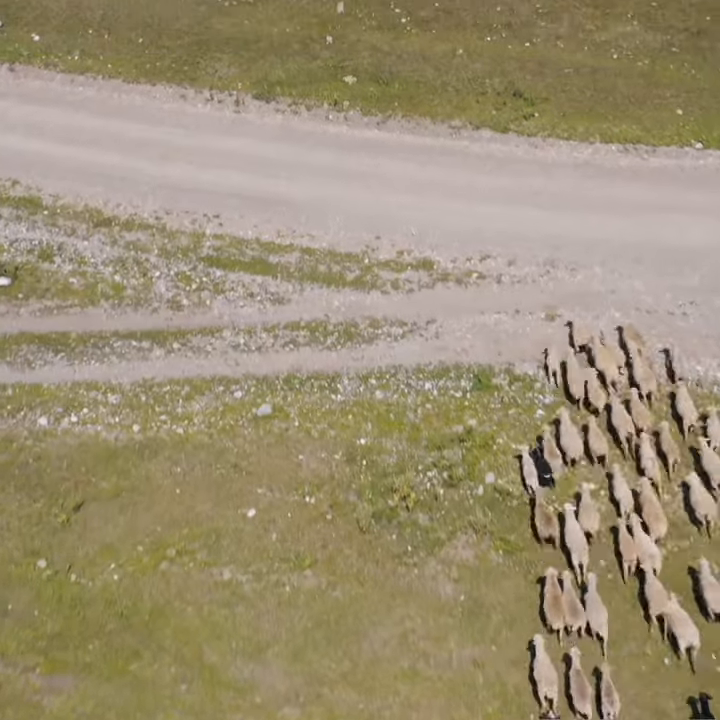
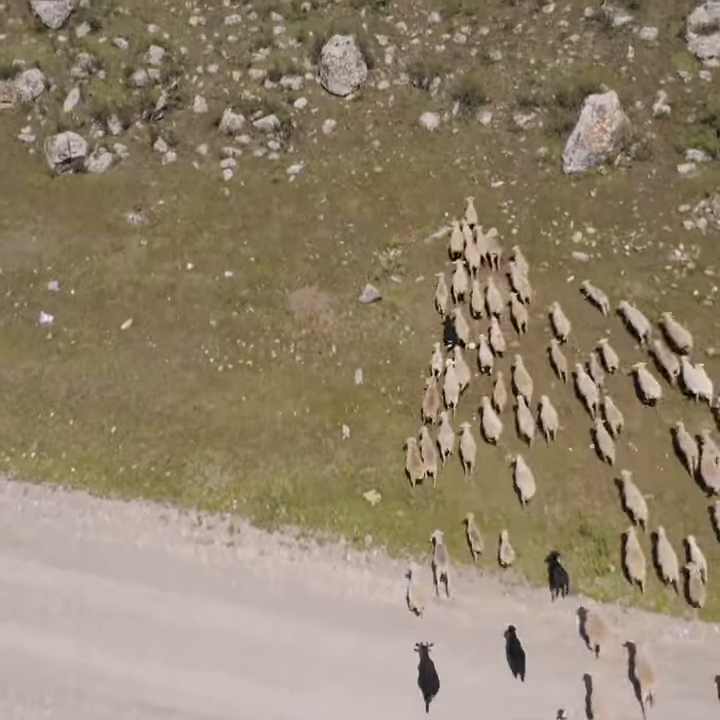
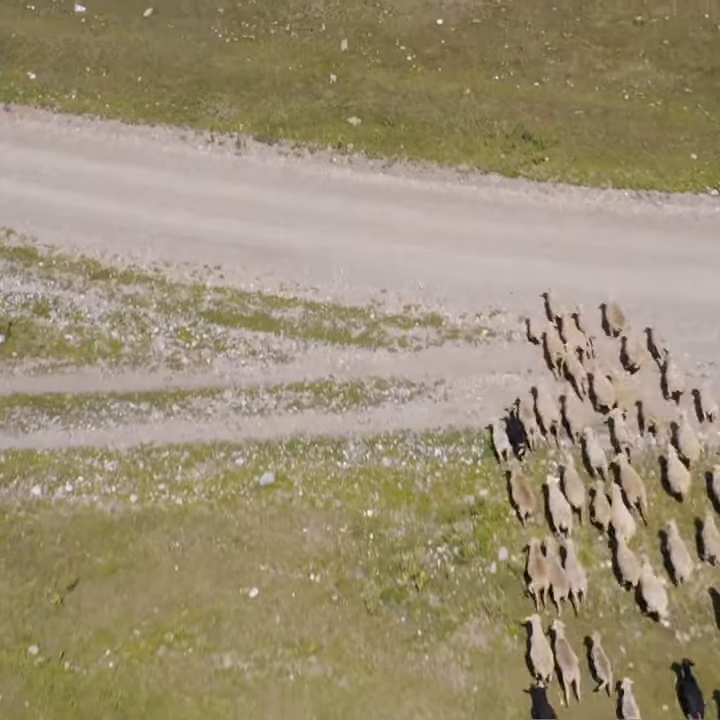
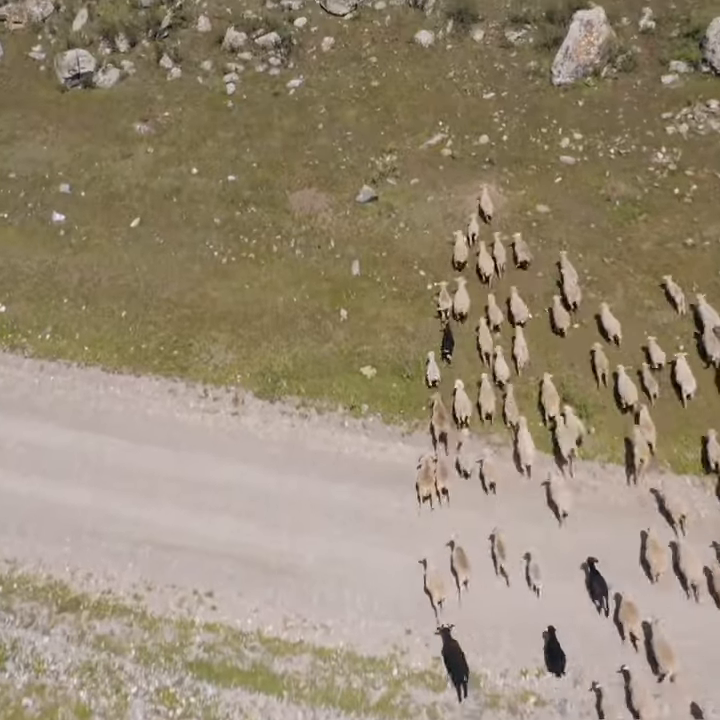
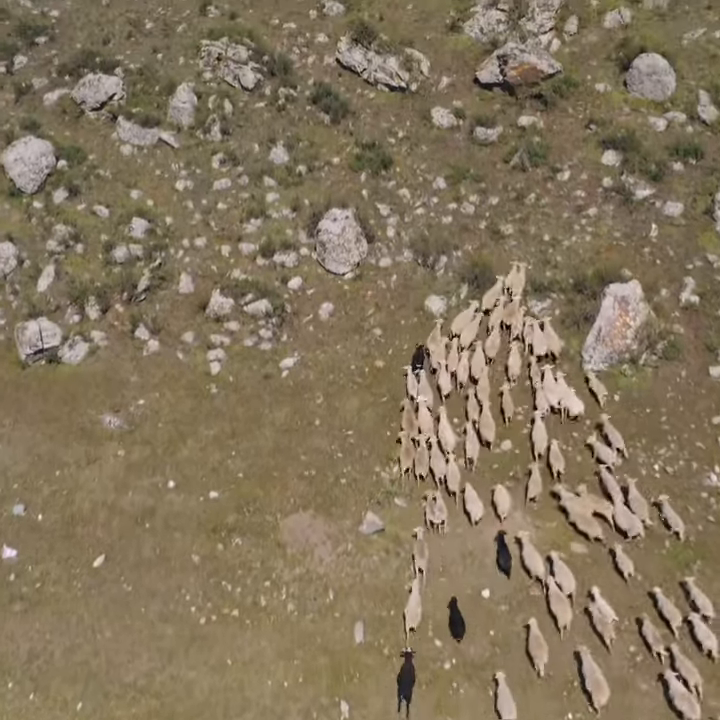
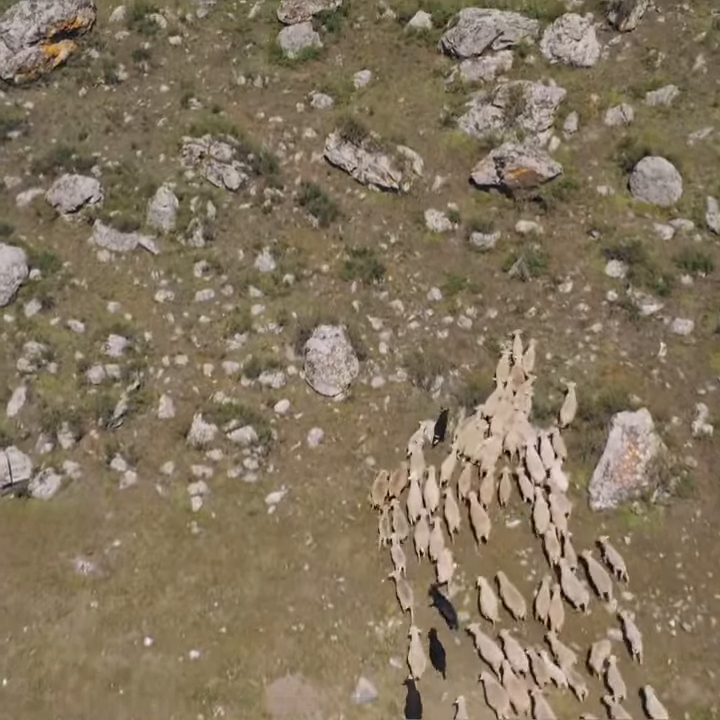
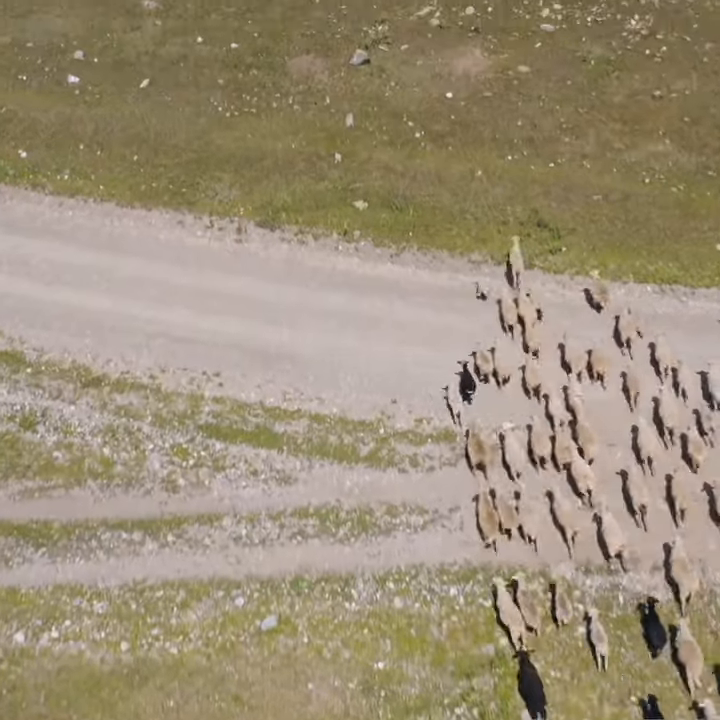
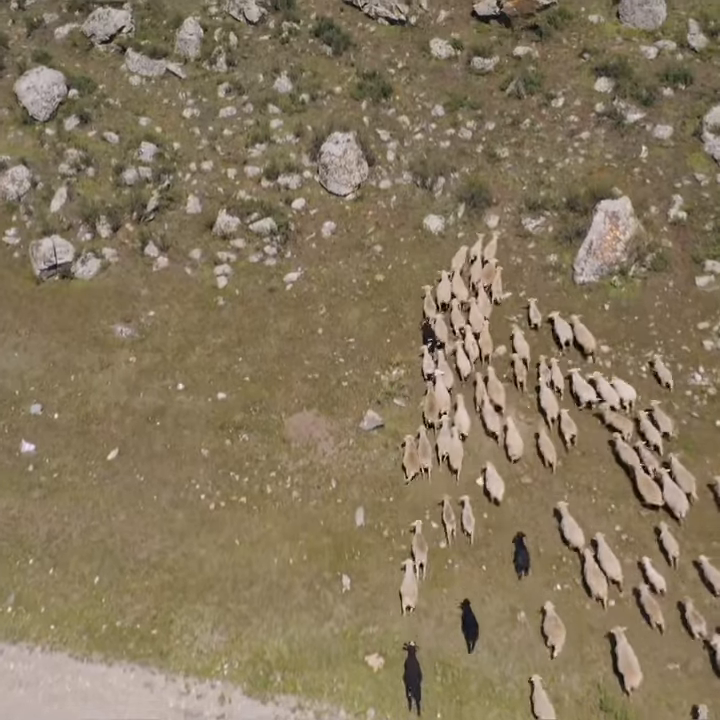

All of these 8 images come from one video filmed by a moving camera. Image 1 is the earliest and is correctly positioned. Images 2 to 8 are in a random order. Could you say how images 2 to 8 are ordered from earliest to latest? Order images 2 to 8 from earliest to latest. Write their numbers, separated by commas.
3, 7, 4, 2, 8, 5, 6
